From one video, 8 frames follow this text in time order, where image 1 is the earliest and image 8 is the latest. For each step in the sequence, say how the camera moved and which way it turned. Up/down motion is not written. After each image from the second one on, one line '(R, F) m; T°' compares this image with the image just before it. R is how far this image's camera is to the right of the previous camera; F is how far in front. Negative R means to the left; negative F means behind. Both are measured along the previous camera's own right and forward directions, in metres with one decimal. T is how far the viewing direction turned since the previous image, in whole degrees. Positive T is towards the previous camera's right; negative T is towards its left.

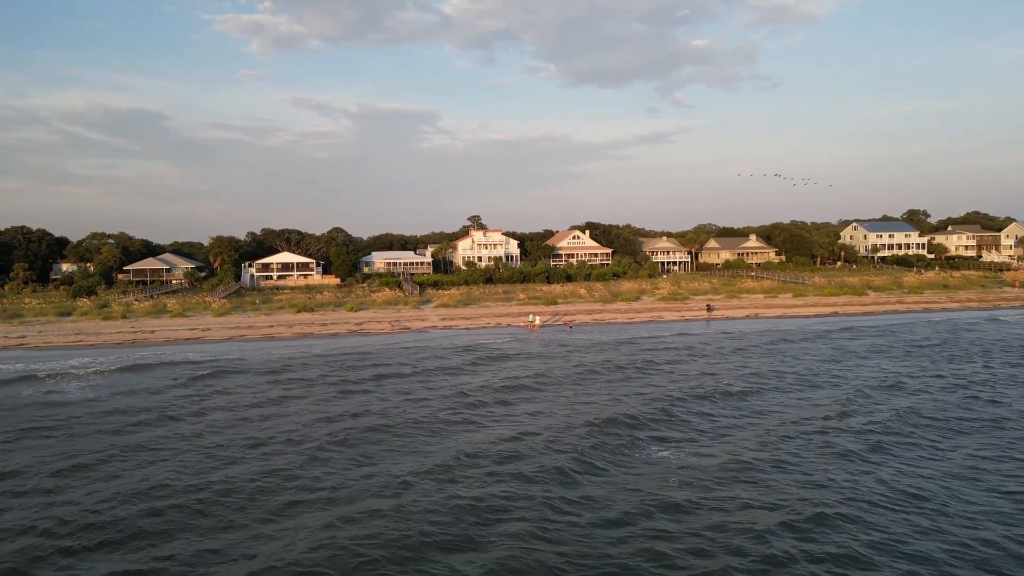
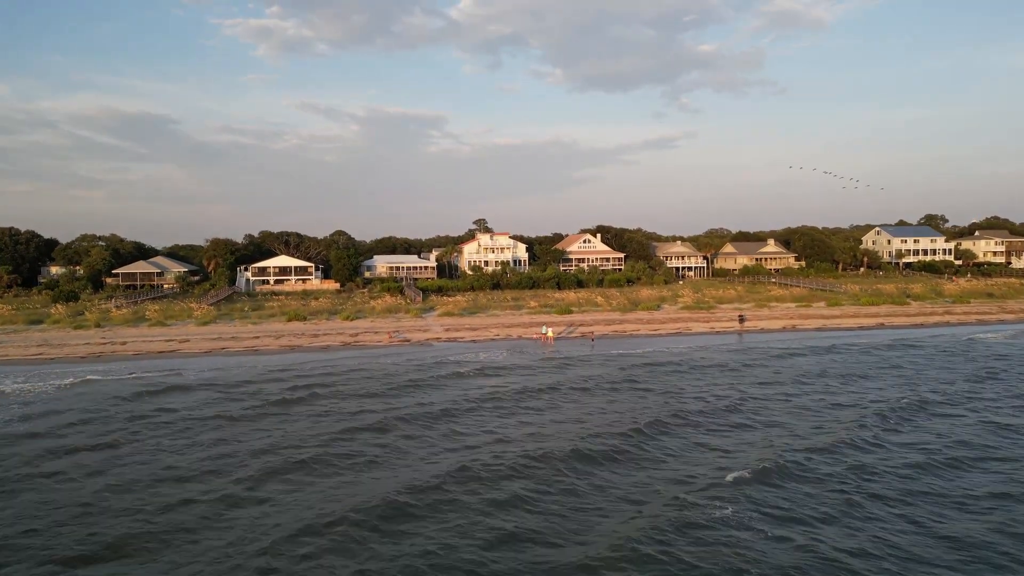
(-0.3, +3.6) m; 0°
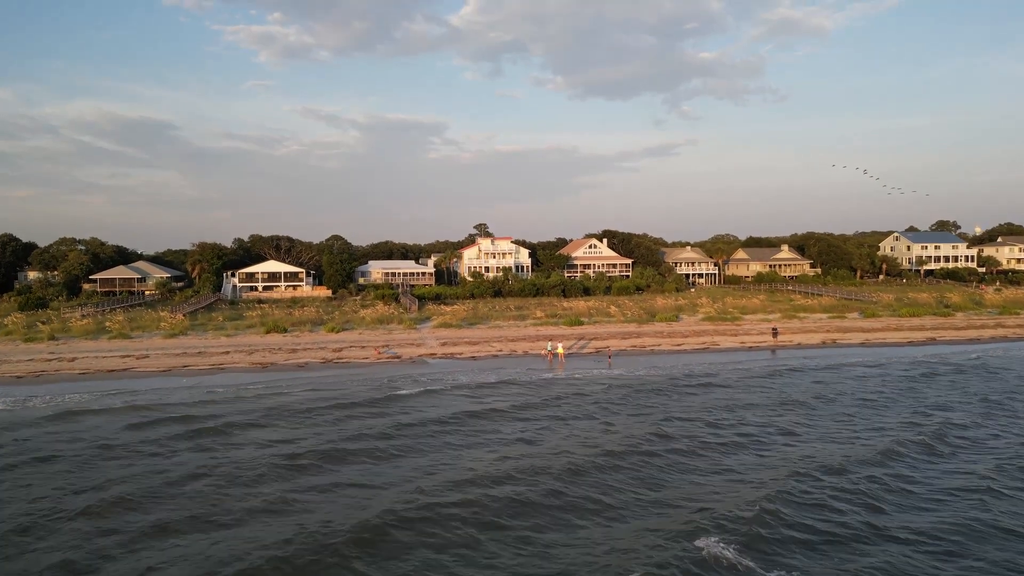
(-0.2, +3.9) m; 0°
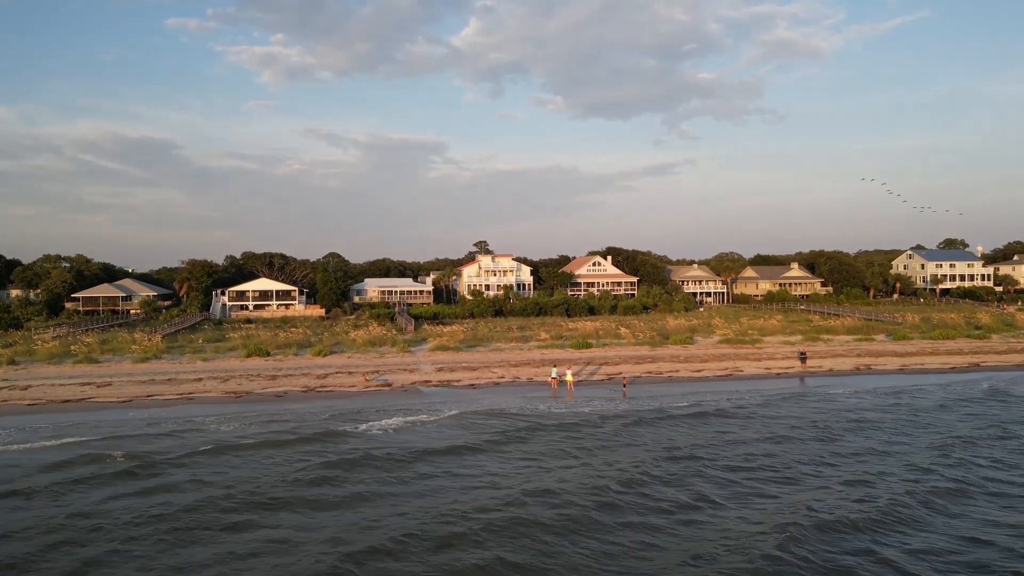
(-0.1, +2.7) m; 0°
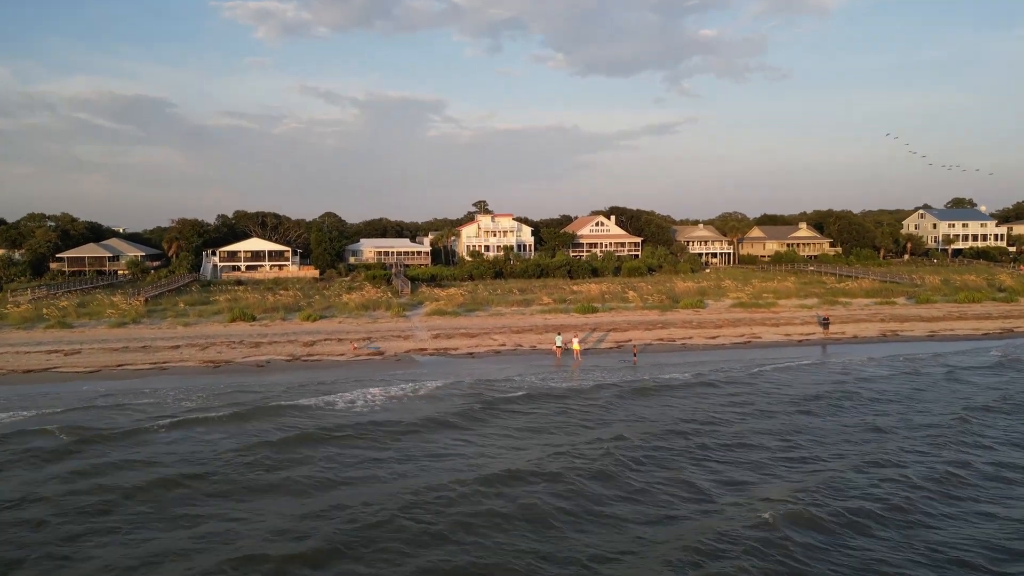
(-0.1, +2.0) m; 0°
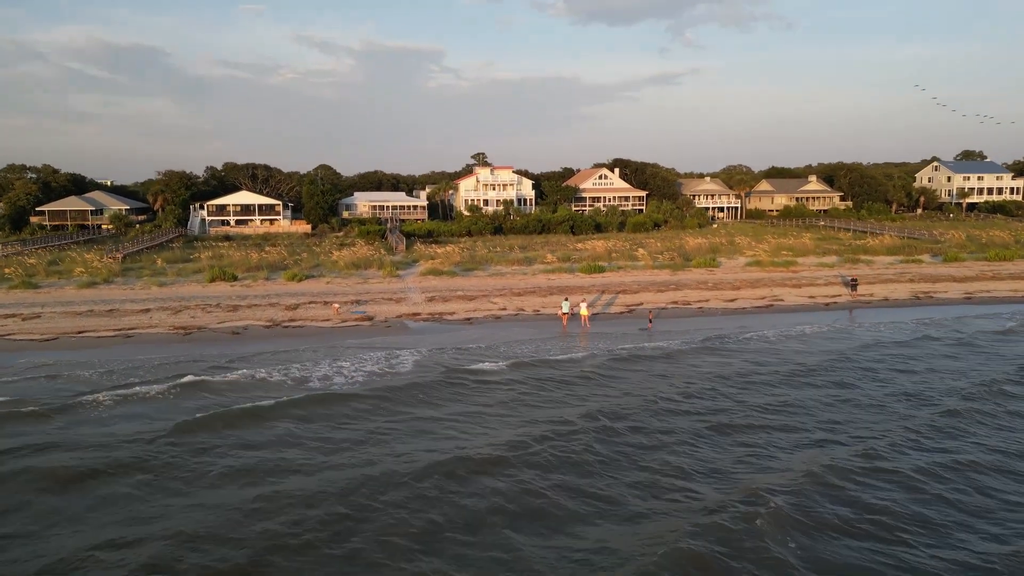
(-0.1, +2.1) m; 0°
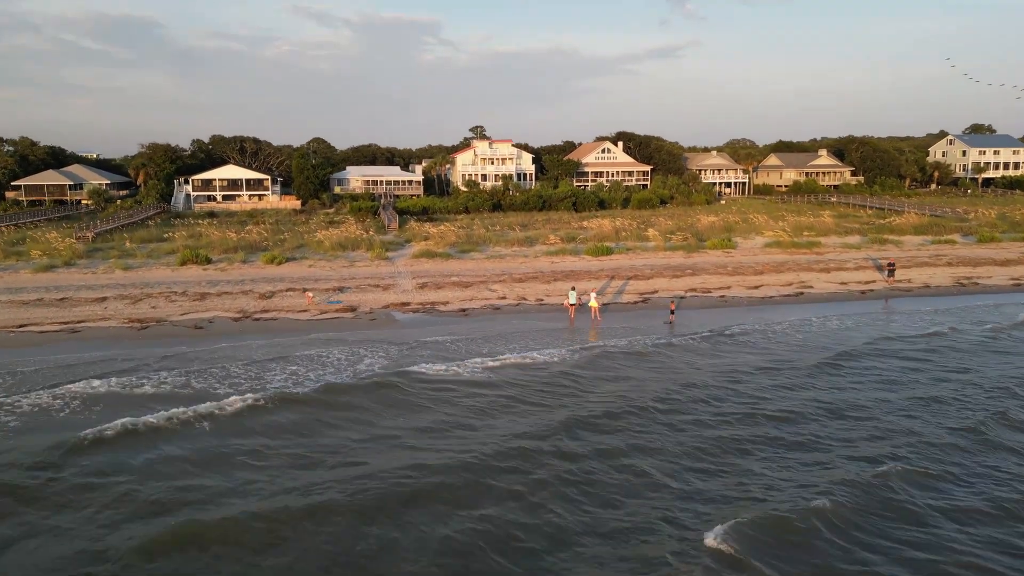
(-0.1, +2.4) m; 0°
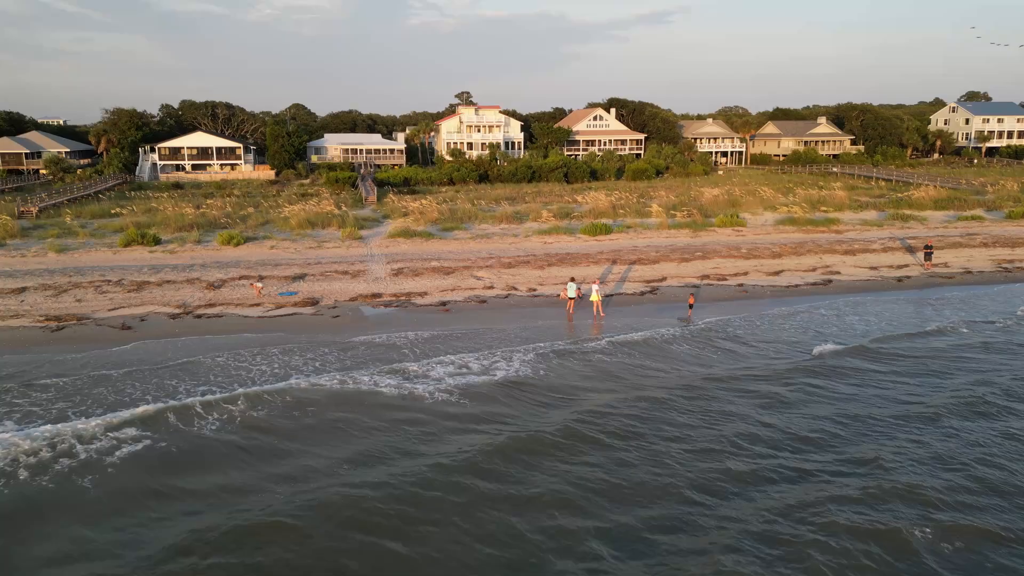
(0.0, +2.7) m; +1°
